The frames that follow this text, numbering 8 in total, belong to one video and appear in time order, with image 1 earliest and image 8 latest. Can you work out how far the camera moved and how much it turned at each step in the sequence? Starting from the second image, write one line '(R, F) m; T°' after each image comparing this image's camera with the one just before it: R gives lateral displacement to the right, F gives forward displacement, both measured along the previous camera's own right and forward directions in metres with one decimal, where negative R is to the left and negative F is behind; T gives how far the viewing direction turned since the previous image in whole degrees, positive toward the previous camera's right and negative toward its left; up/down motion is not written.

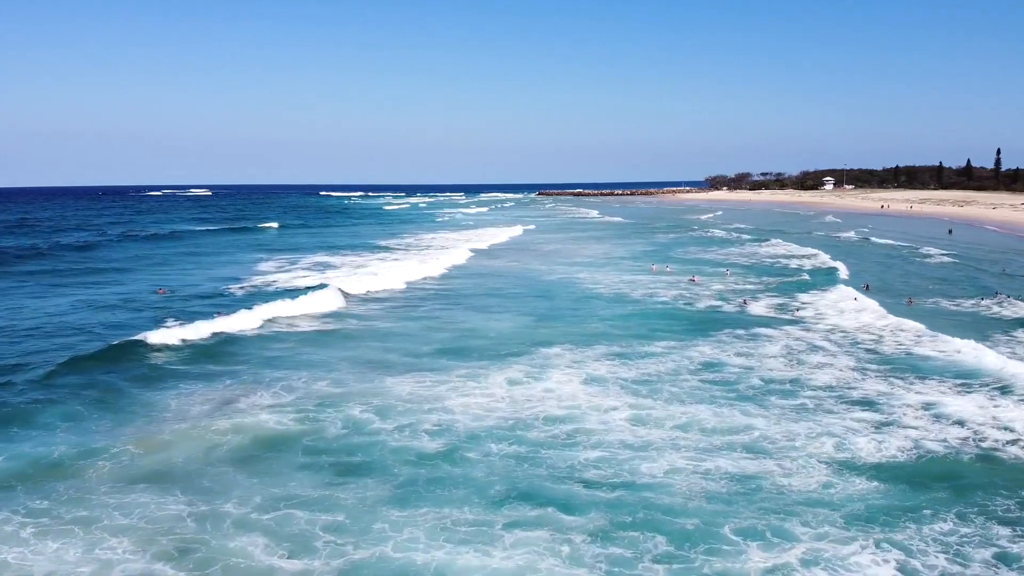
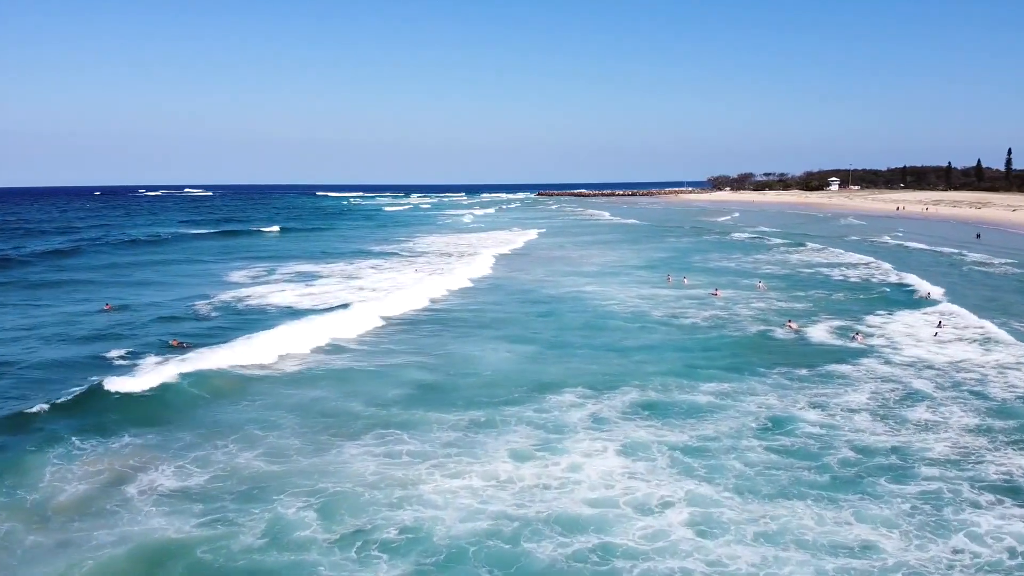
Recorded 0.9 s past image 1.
(0.0, +3.8) m; 0°
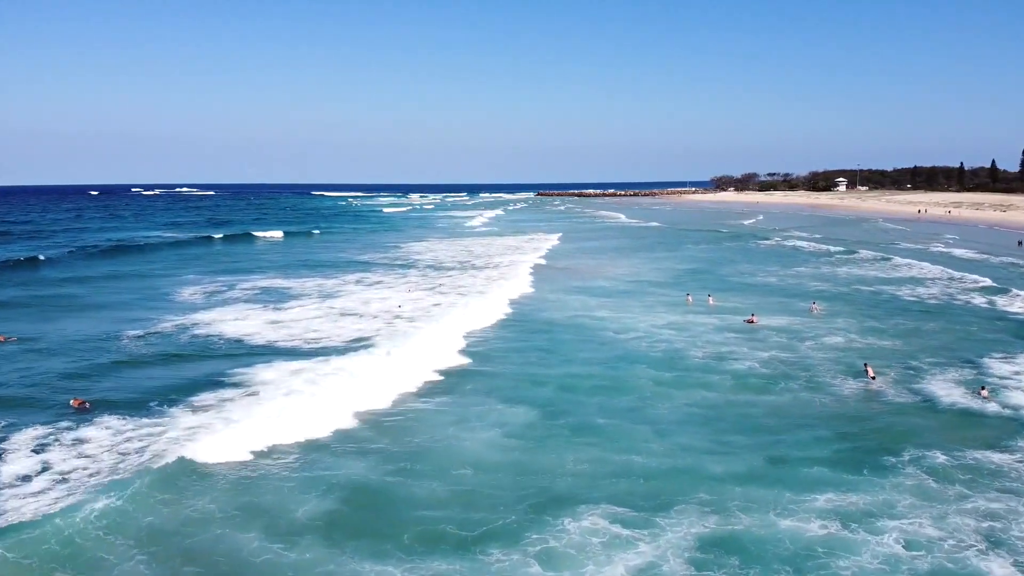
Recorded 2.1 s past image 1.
(0.0, +4.5) m; 0°
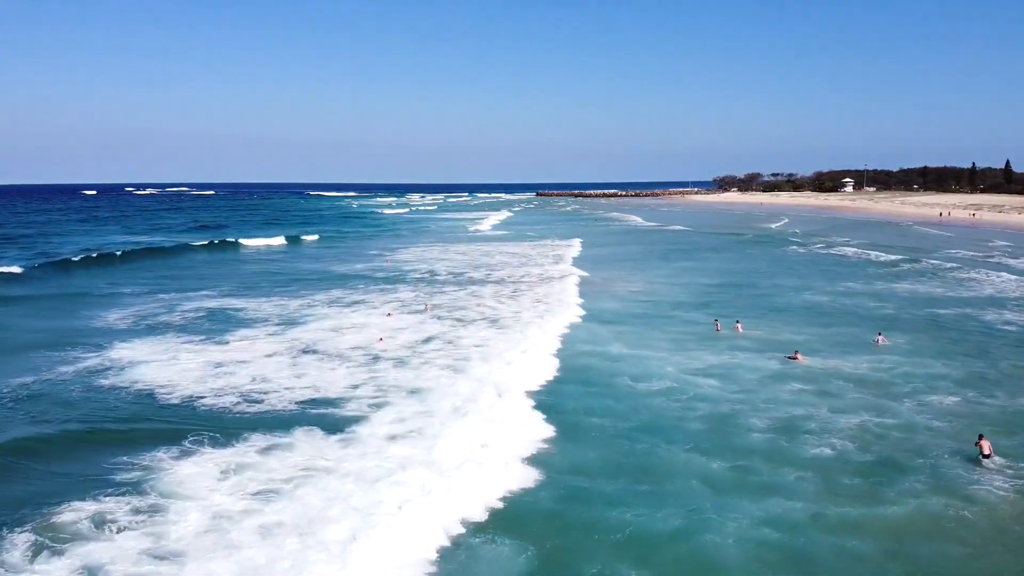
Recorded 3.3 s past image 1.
(+0.3, +4.3) m; 0°
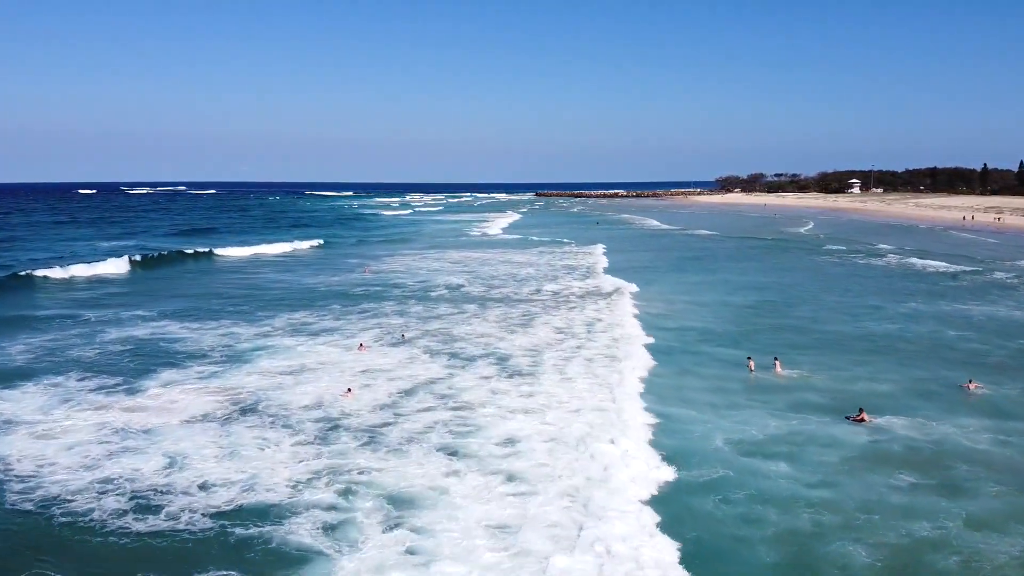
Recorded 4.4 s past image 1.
(-0.1, +3.9) m; 0°
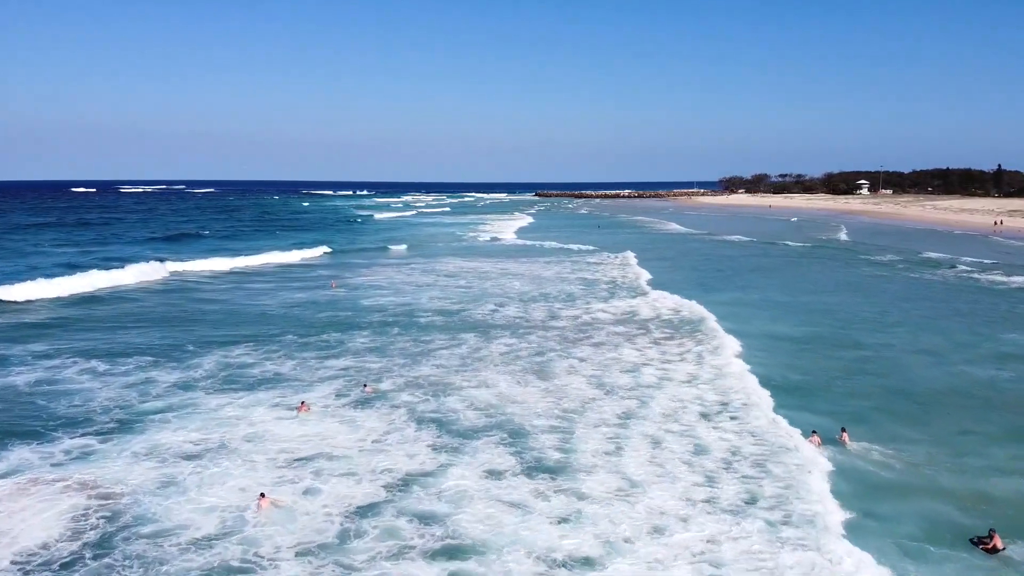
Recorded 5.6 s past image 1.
(-0.3, +4.4) m; 0°
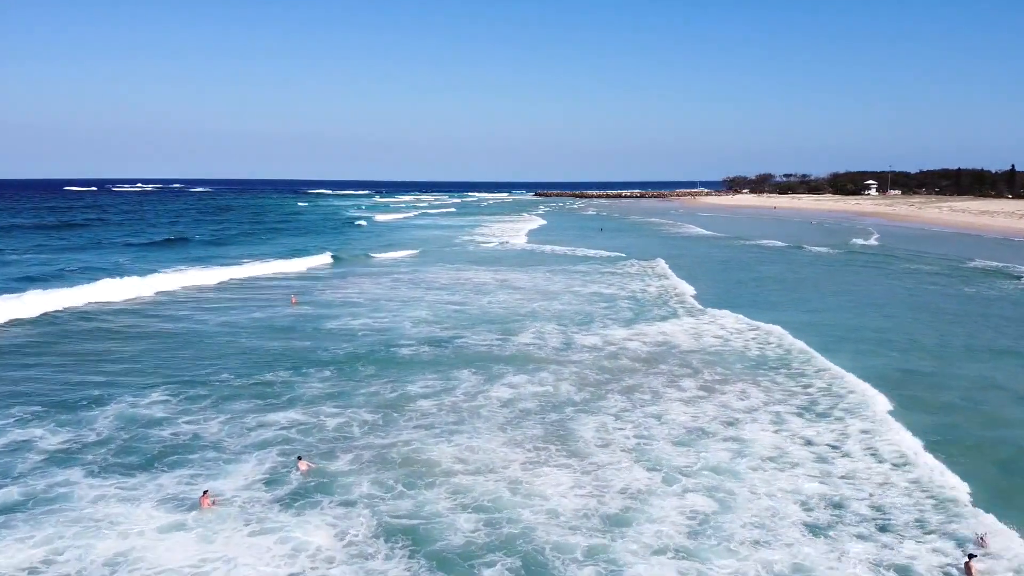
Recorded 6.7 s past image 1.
(-0.1, +3.6) m; 0°
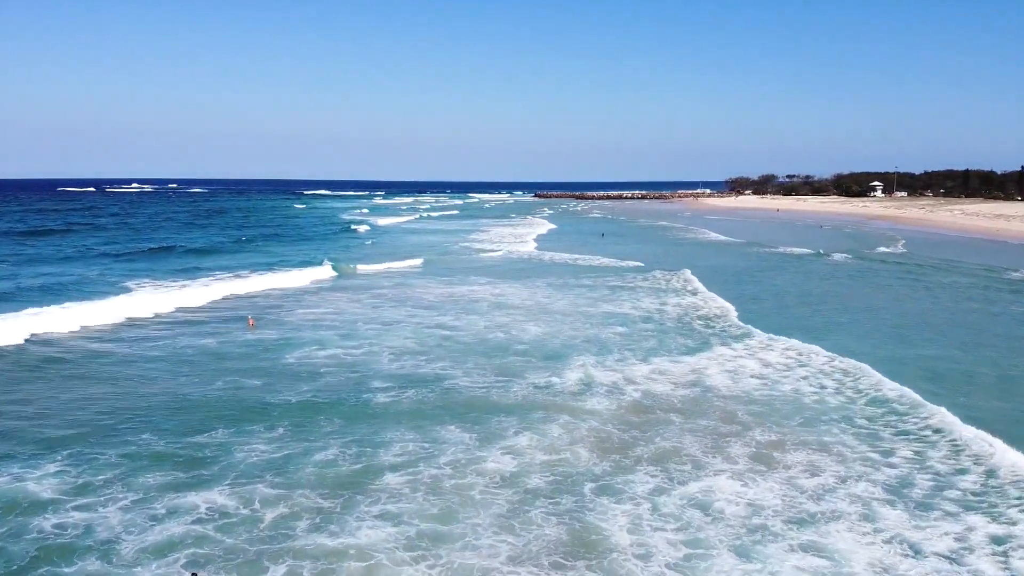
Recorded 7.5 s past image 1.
(0.0, +2.5) m; 0°
